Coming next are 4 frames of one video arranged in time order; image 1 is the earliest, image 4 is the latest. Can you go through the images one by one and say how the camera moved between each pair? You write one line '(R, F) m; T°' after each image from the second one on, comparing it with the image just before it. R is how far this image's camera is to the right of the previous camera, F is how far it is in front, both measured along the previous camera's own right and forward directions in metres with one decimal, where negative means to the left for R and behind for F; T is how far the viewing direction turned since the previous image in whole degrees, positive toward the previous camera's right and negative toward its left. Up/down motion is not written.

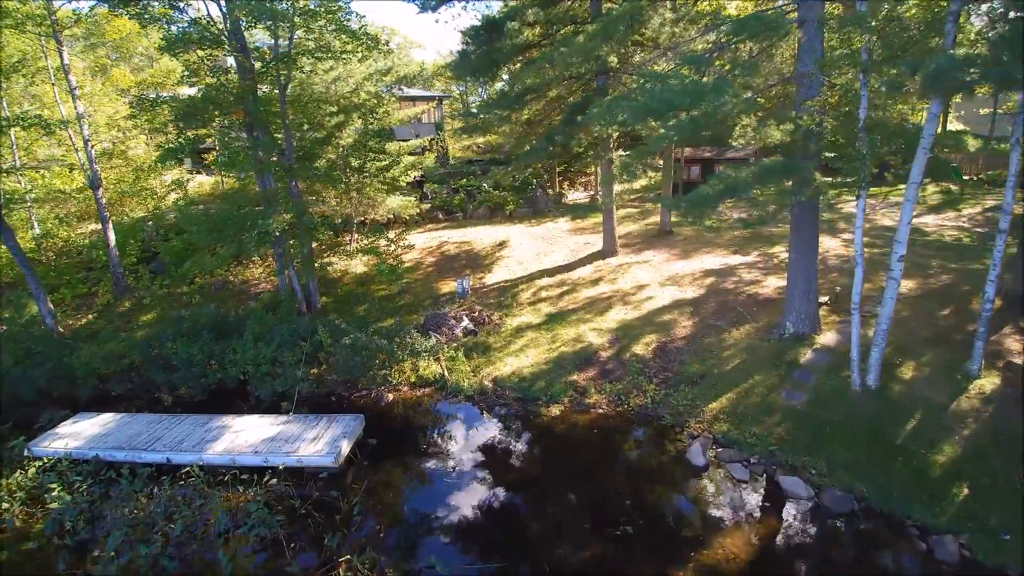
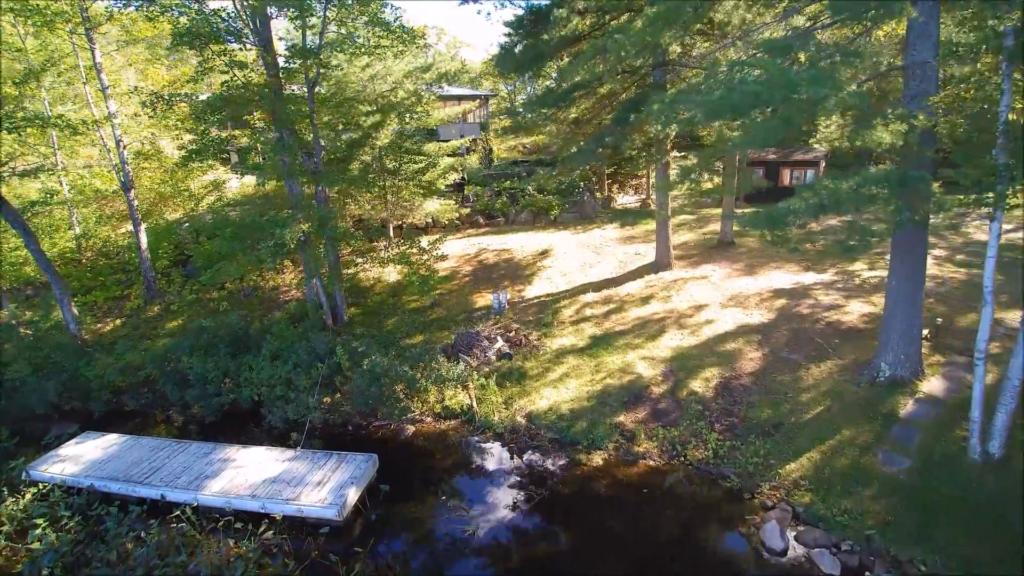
(+0.1, +0.9) m; -5°
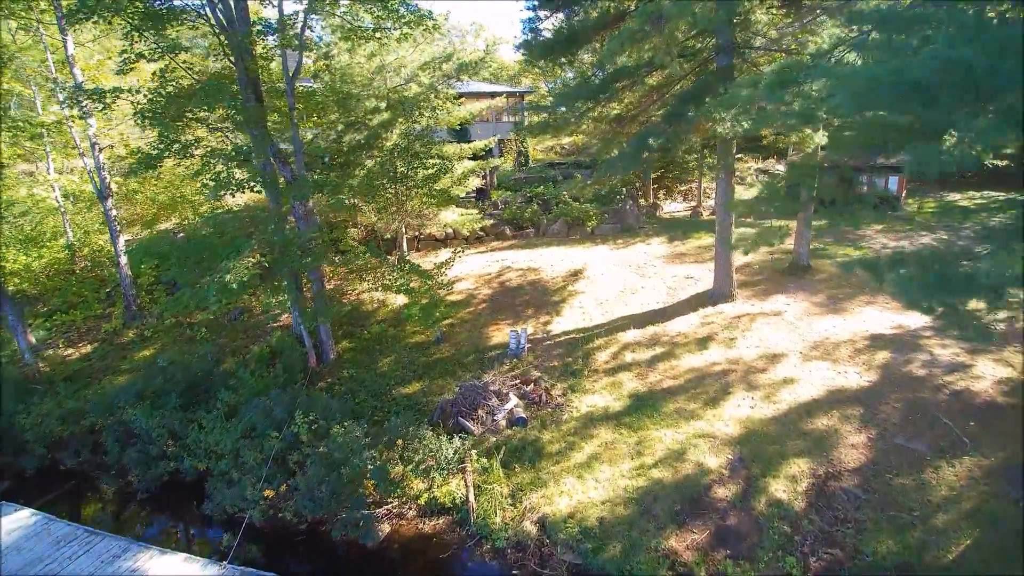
(+0.2, +1.8) m; -4°
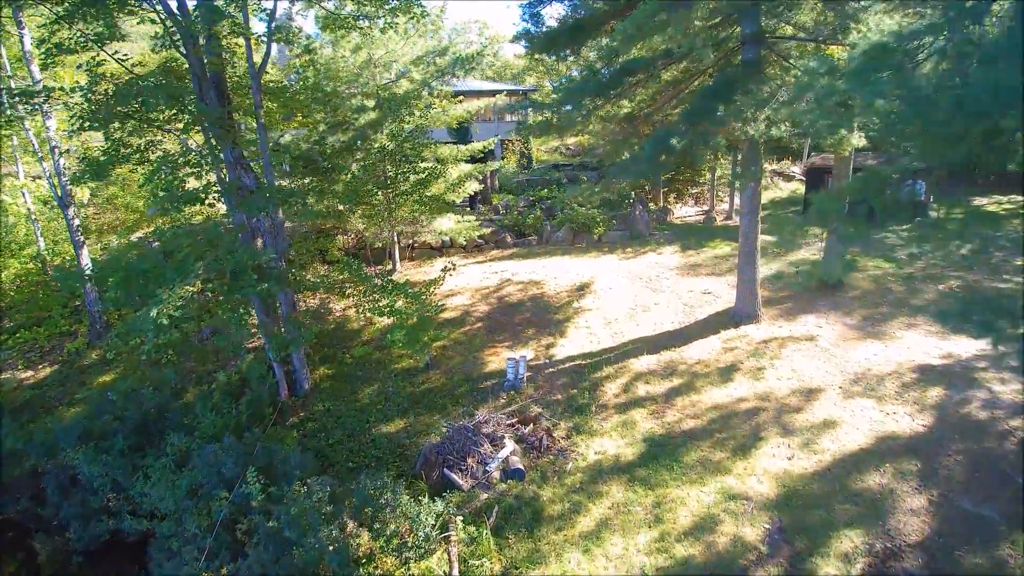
(+0.1, +0.9) m; -1°
